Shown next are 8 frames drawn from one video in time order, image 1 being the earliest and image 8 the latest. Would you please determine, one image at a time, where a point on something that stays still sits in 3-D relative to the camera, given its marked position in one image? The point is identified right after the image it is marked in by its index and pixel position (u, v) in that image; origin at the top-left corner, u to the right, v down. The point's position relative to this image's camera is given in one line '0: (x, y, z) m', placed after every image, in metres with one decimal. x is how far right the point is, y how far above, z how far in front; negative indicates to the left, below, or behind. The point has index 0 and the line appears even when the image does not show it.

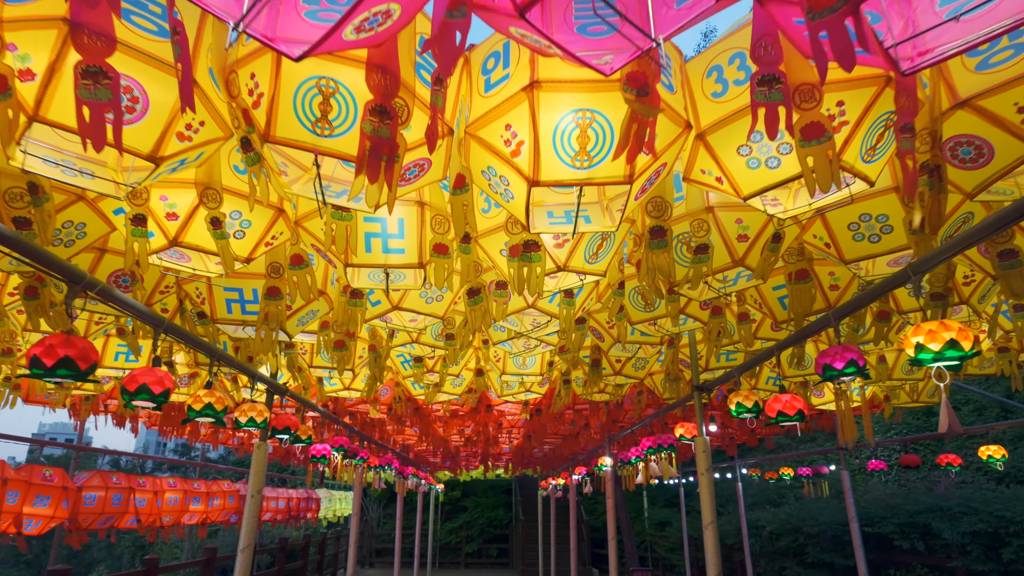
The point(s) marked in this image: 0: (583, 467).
0: (+2.4, -6.0, +19.0) m
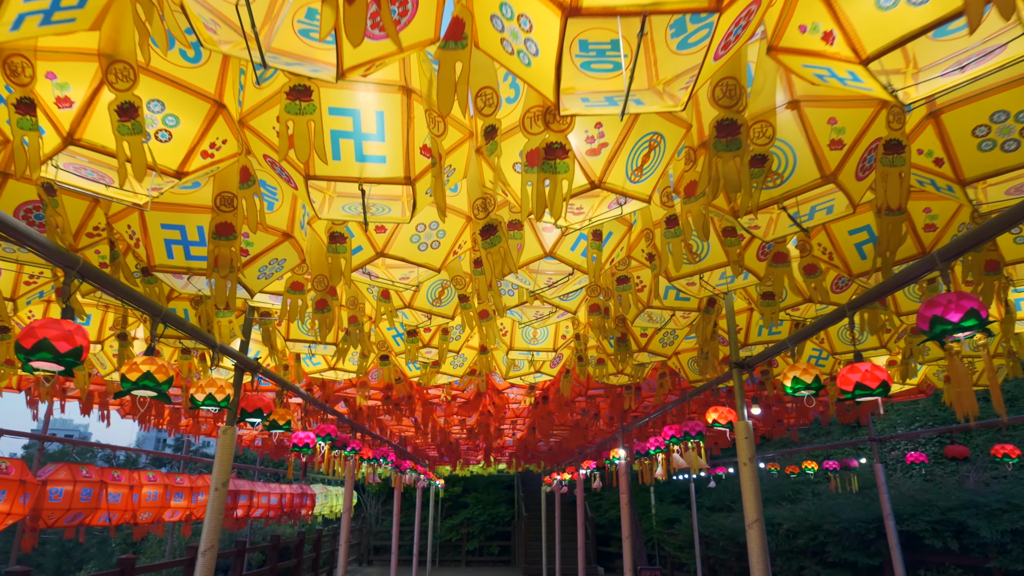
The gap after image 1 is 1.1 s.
0: (+2.5, -5.4, +17.9) m
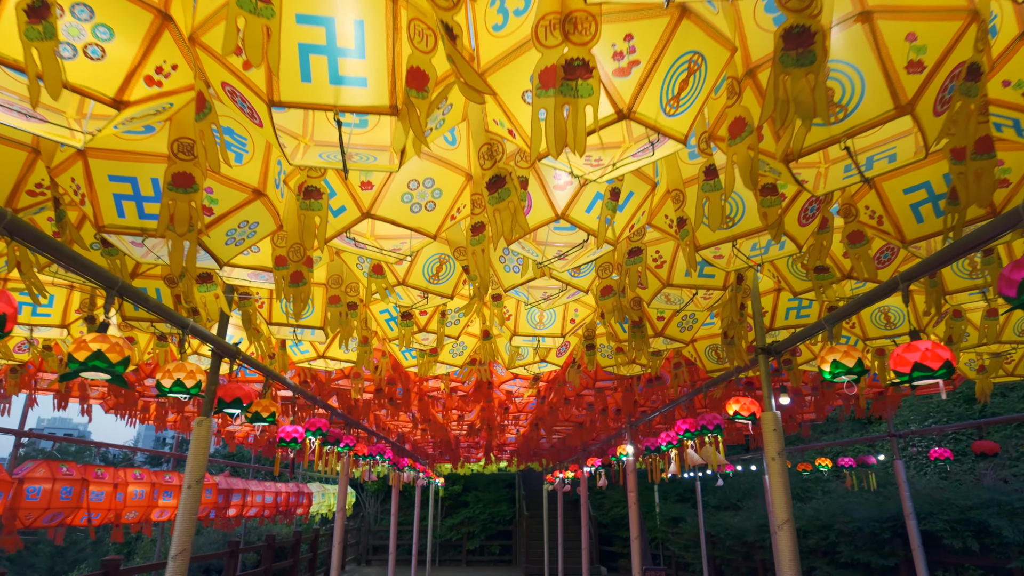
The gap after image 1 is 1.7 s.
0: (+2.5, -5.1, +17.2) m
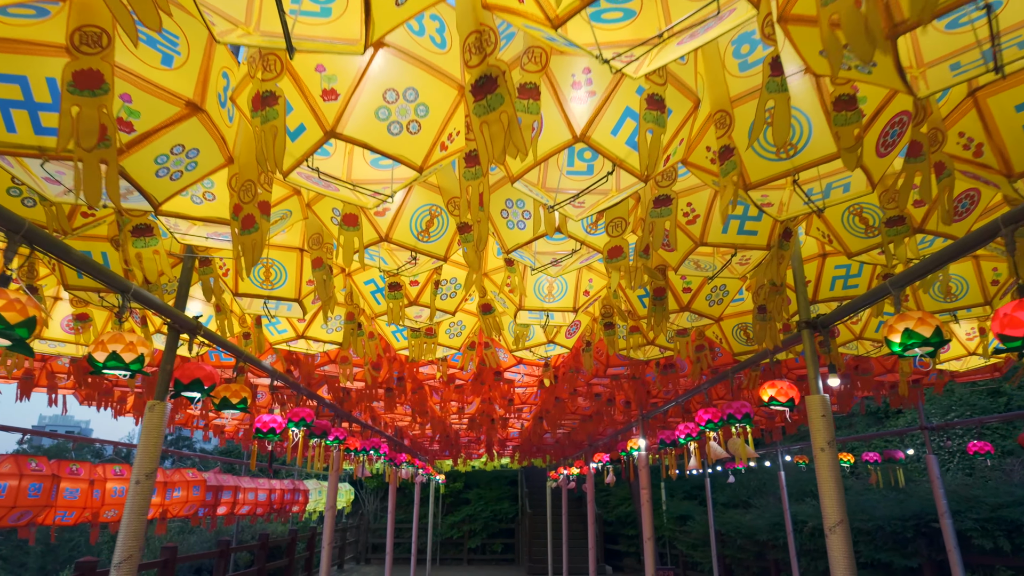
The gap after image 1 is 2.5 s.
0: (+2.6, -4.7, +16.4) m
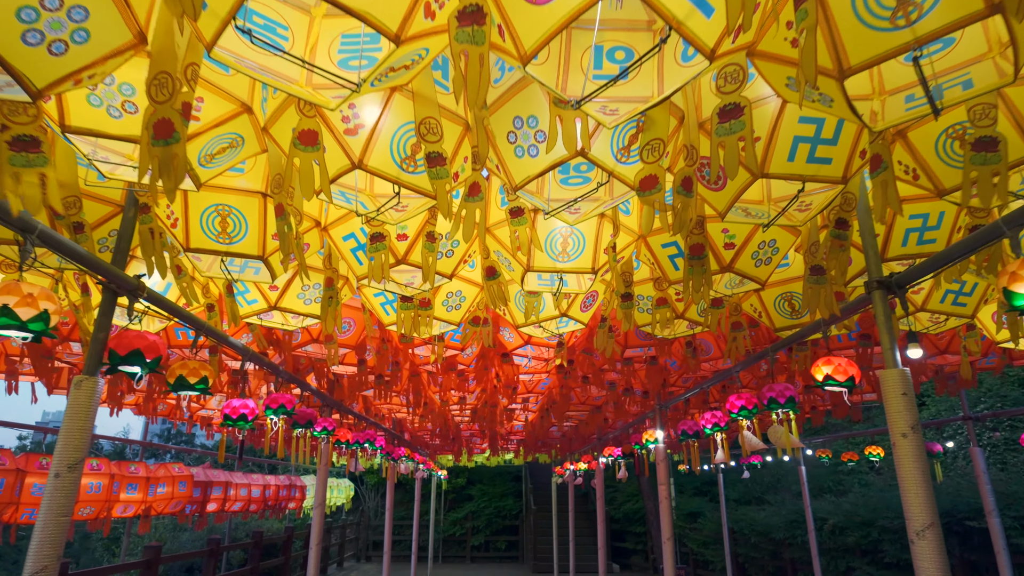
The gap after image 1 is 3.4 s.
0: (+2.8, -4.3, +15.4) m
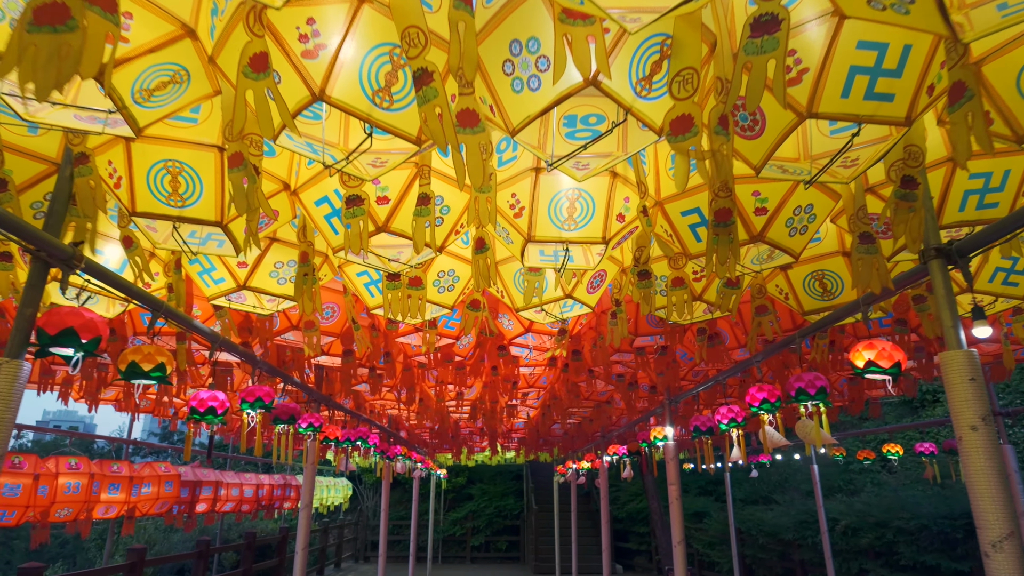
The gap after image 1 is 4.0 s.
0: (+2.8, -4.0, +14.7) m
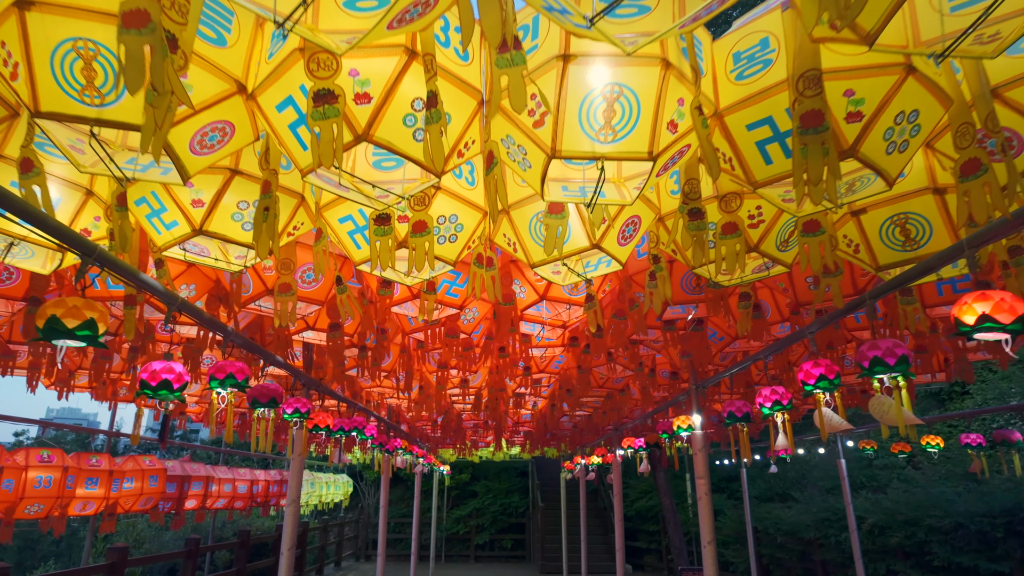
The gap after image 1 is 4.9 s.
0: (+2.9, -3.6, +13.7) m
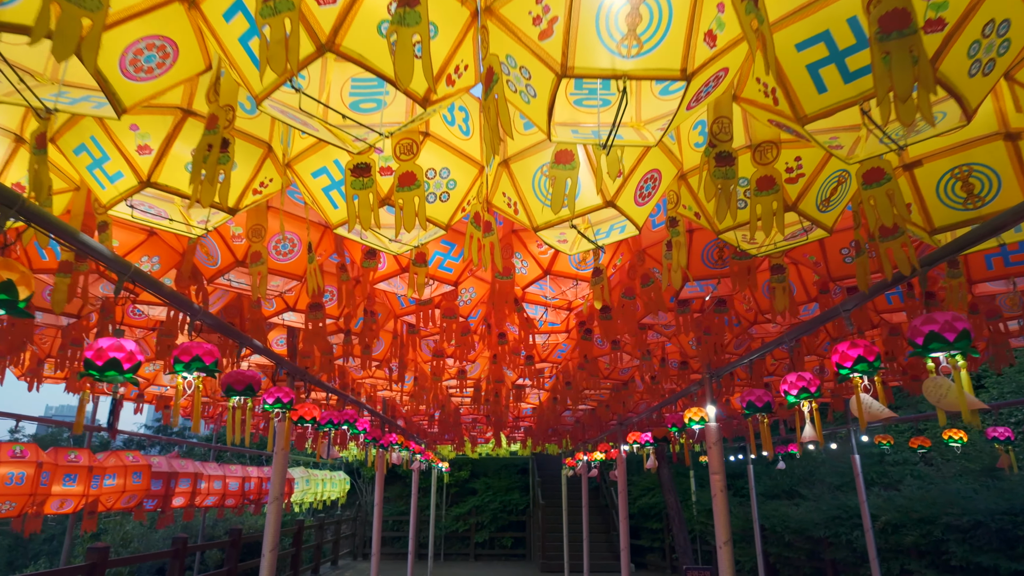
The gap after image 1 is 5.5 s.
0: (+2.9, -3.3, +13.1) m
